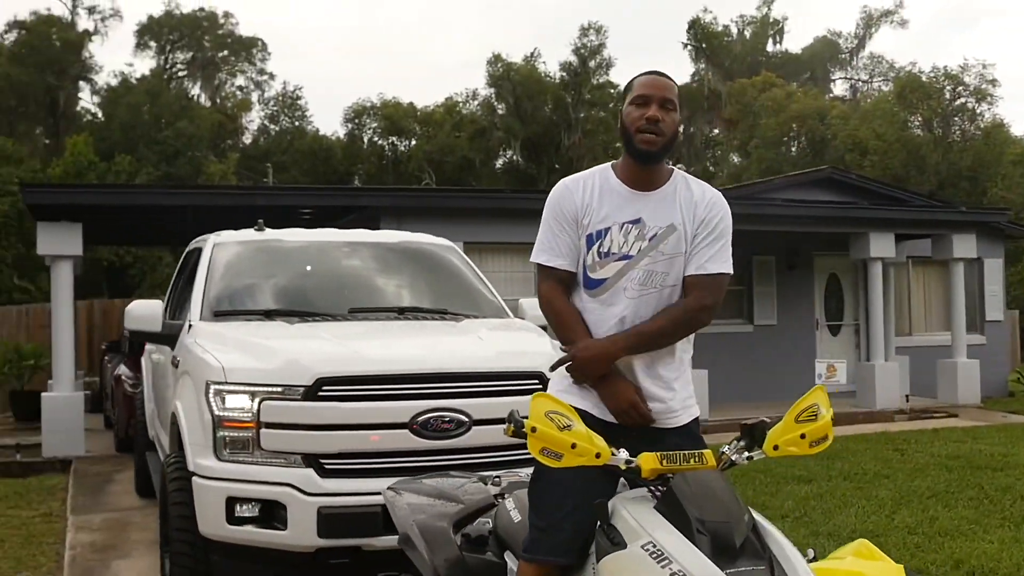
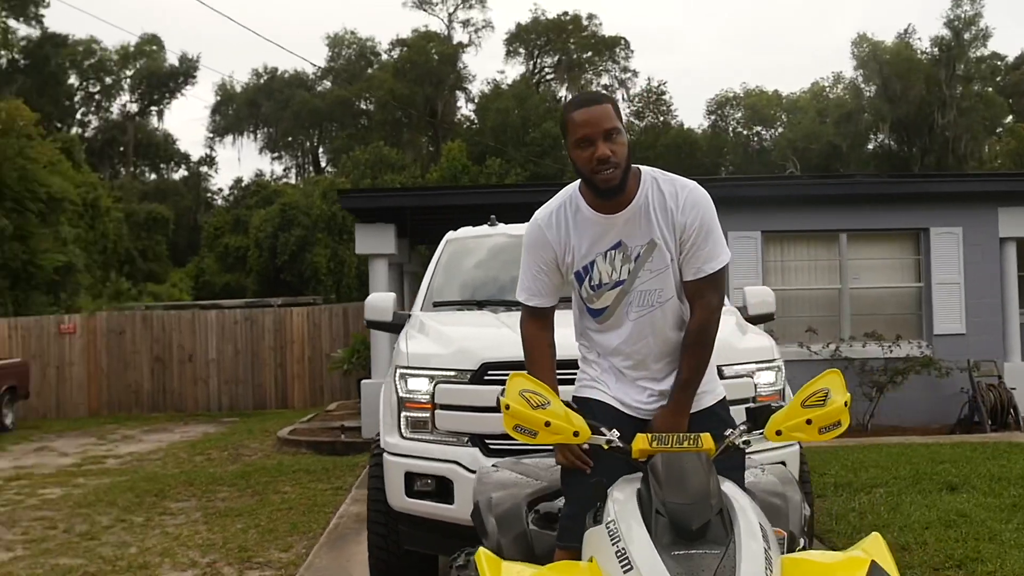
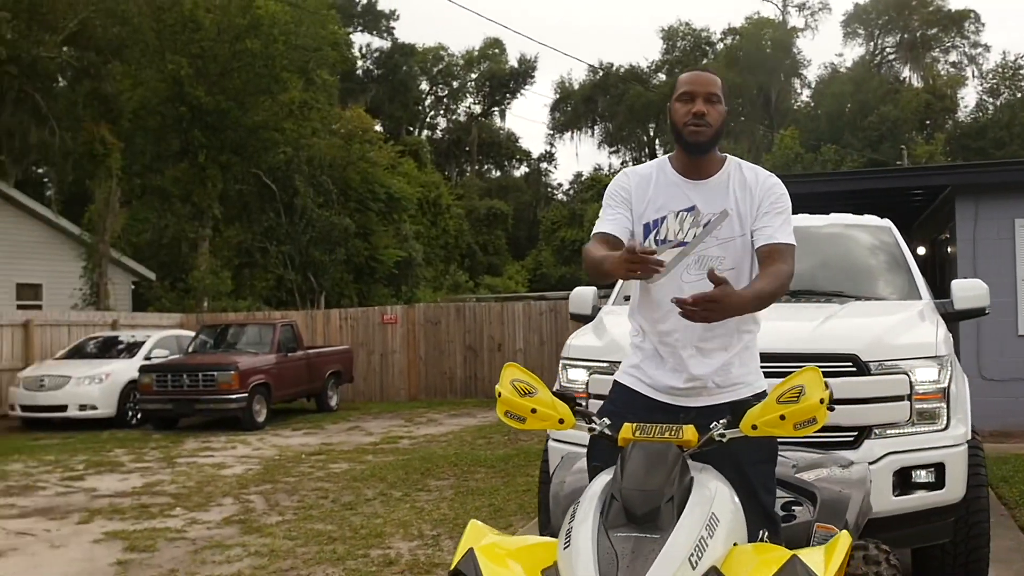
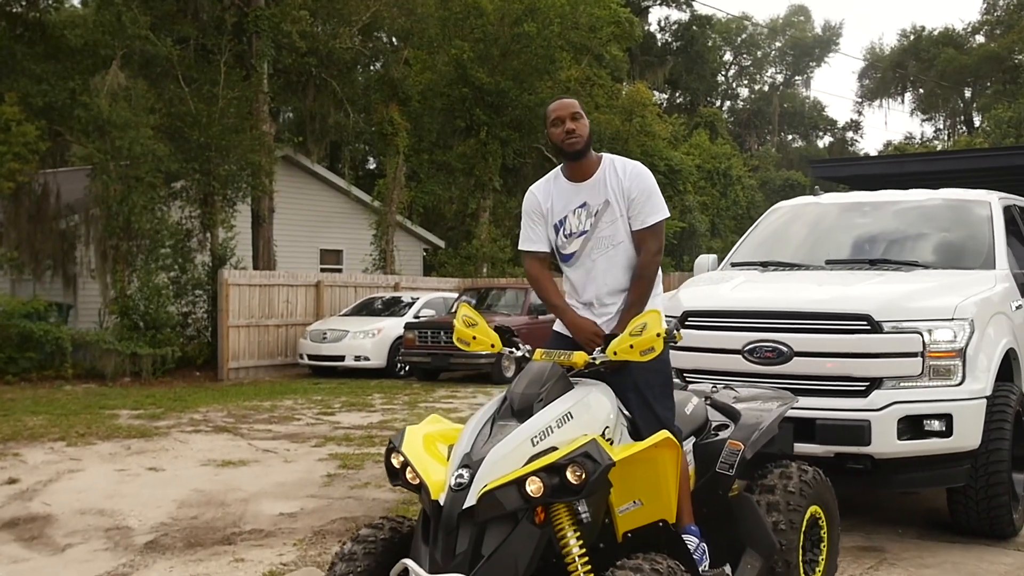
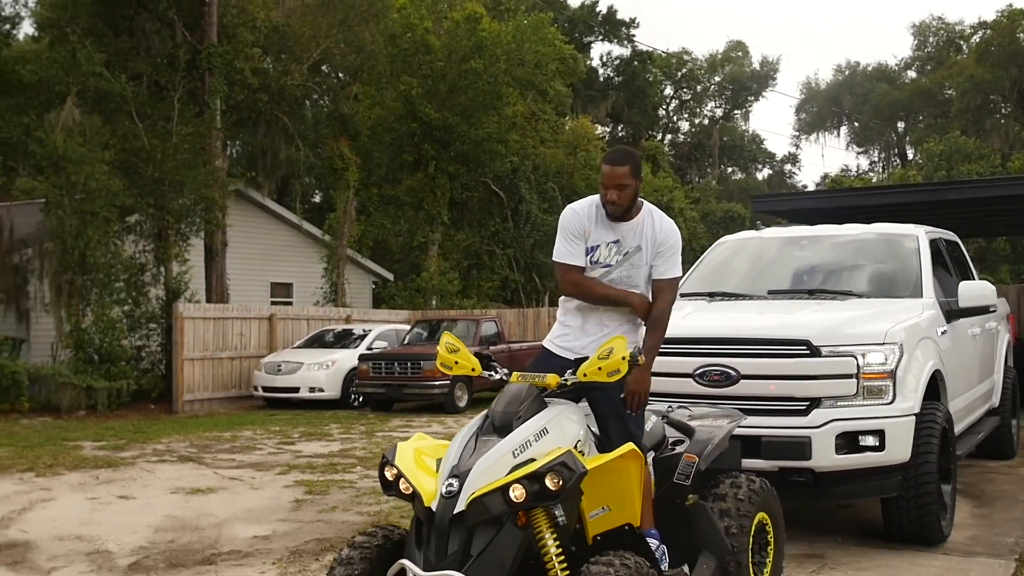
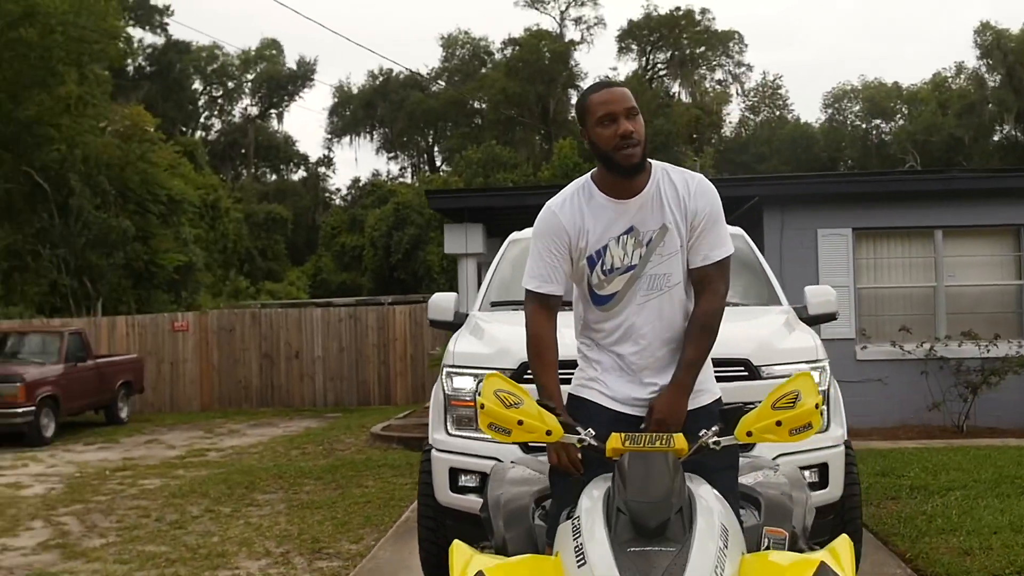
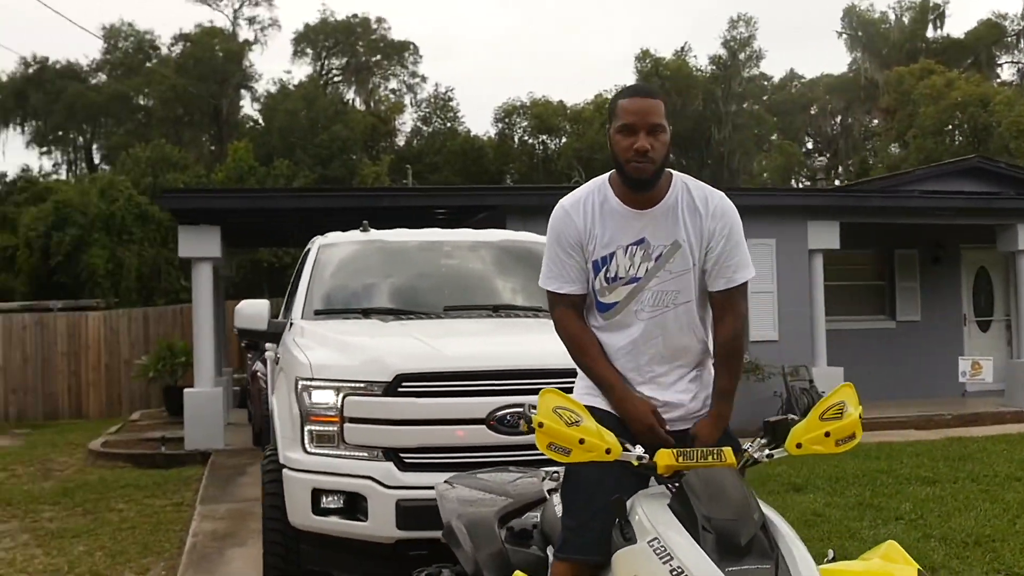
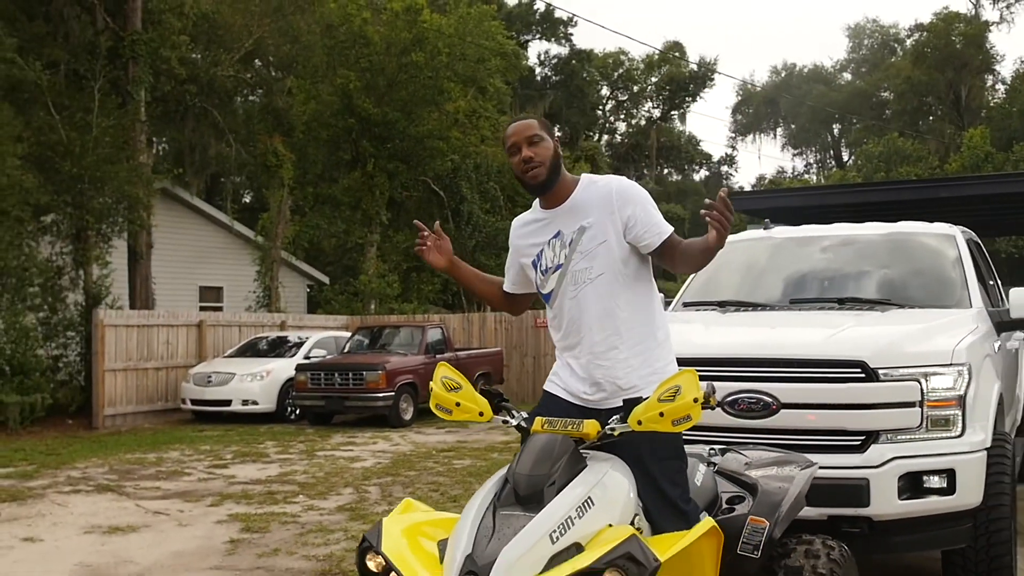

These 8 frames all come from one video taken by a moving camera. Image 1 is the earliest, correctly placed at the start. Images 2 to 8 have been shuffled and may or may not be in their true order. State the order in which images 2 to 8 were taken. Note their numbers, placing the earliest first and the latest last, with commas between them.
7, 2, 6, 3, 8, 5, 4
